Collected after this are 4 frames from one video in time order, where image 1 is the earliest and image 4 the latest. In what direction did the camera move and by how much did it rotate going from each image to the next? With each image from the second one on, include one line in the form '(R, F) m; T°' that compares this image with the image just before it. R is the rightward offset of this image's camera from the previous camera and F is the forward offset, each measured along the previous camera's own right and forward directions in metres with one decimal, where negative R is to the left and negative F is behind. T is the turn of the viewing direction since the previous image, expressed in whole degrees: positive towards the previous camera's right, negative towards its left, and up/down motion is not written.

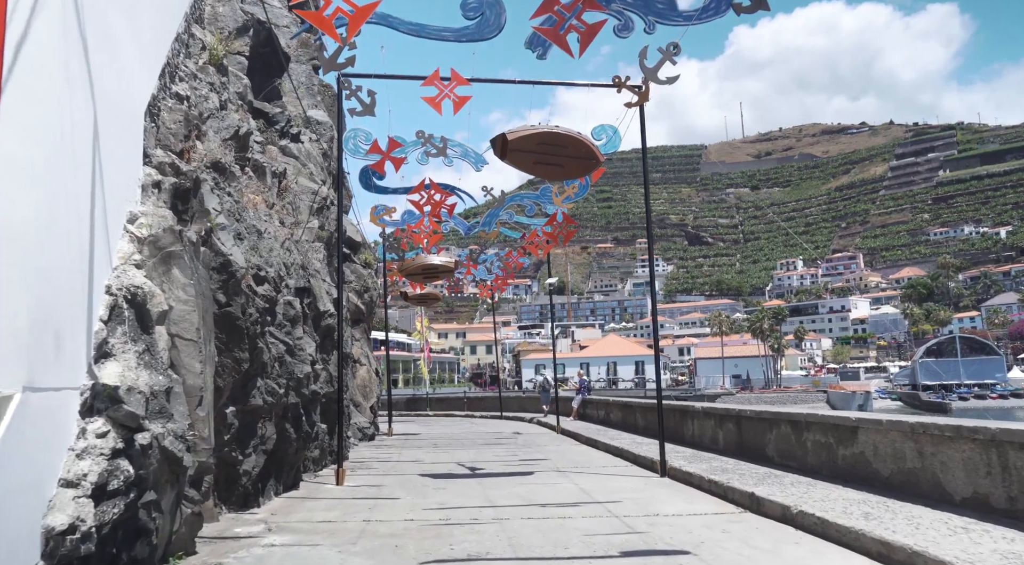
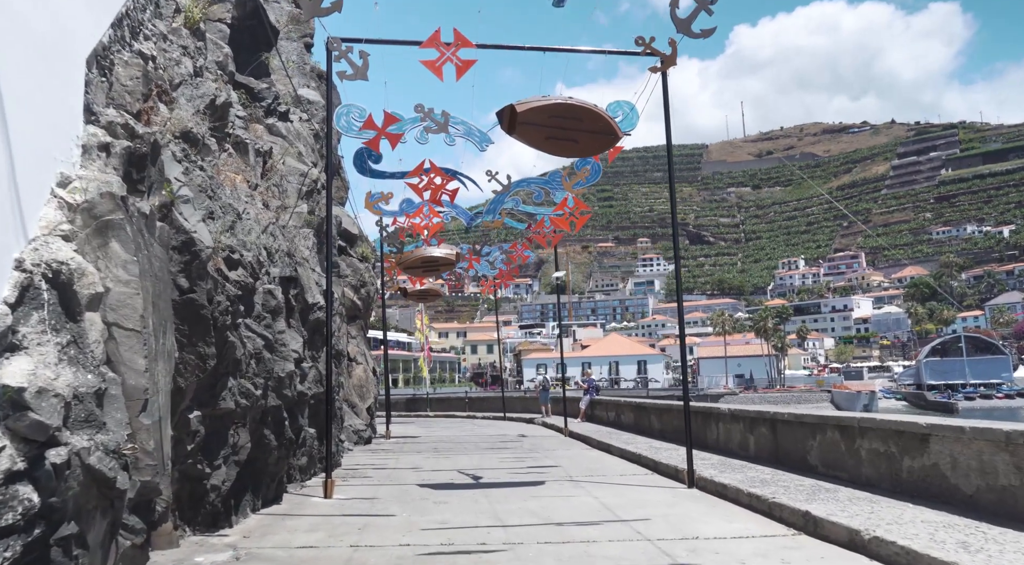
(-0.1, +1.4) m; 0°
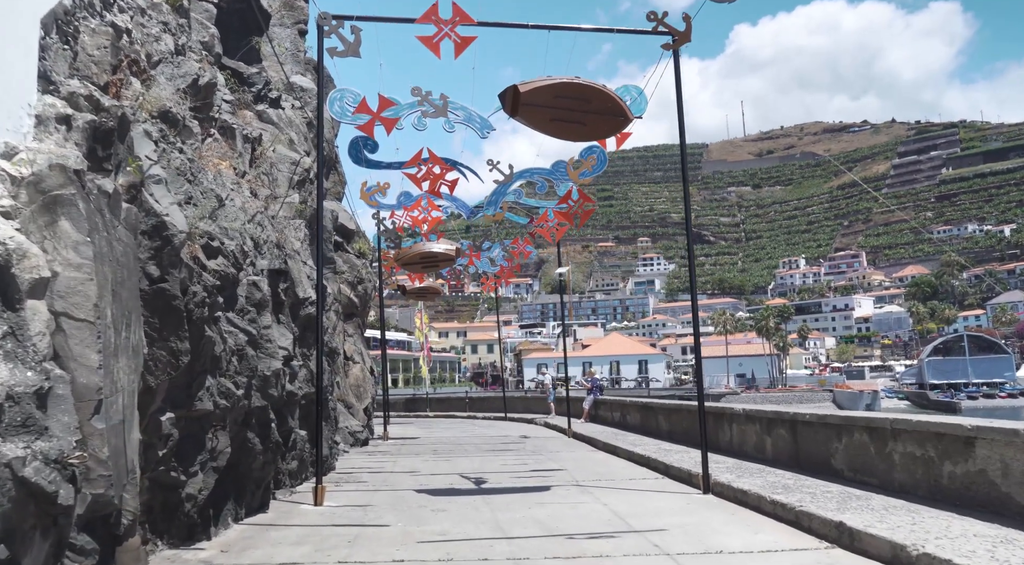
(0.0, +0.7) m; 0°
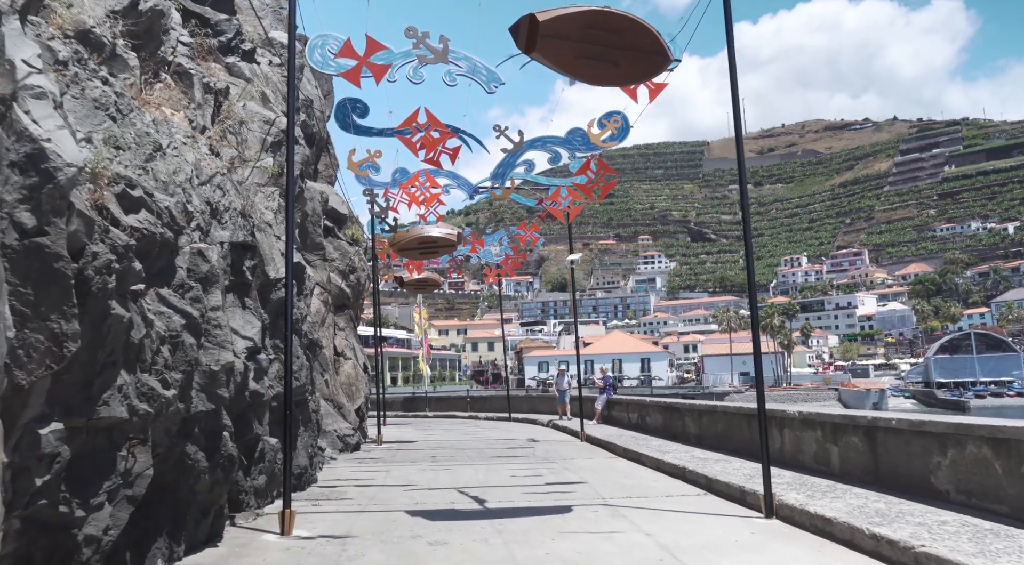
(-0.2, +2.1) m; 0°
